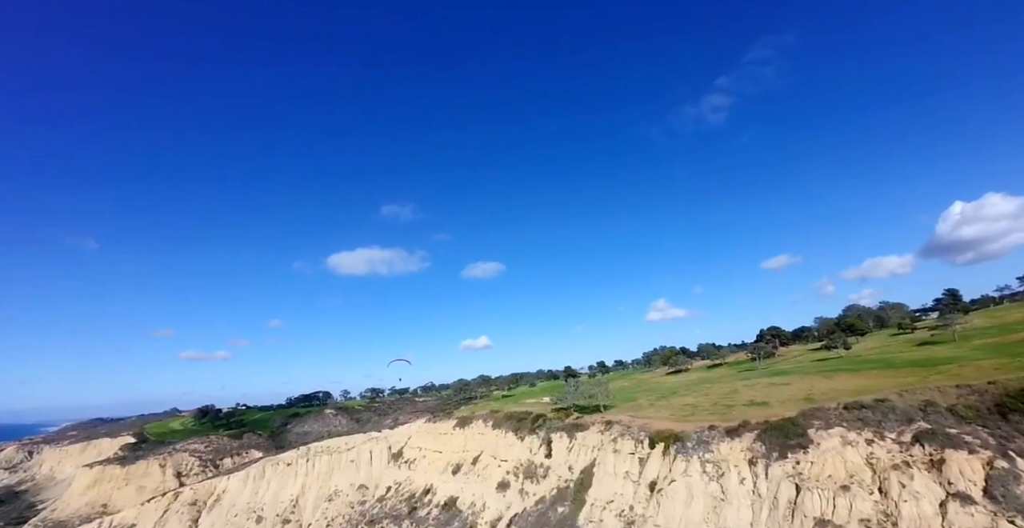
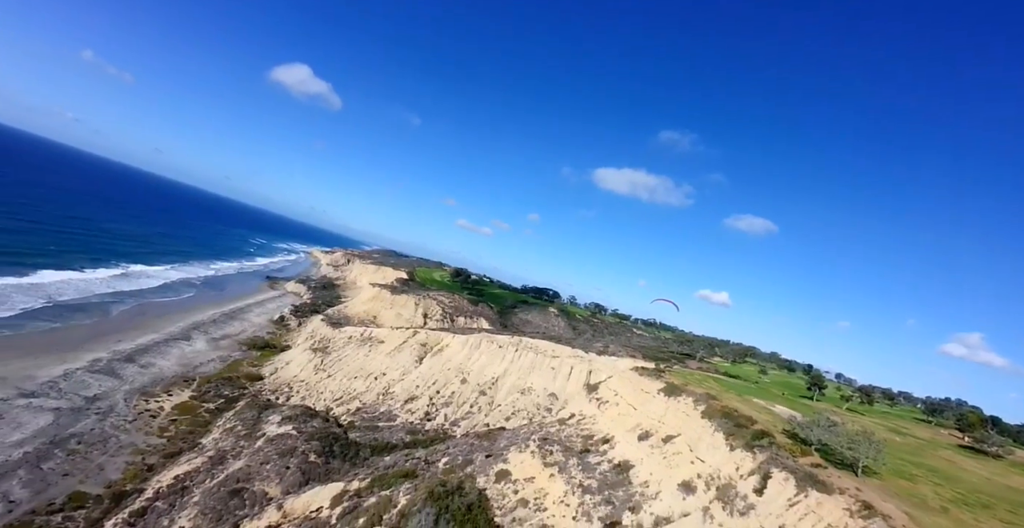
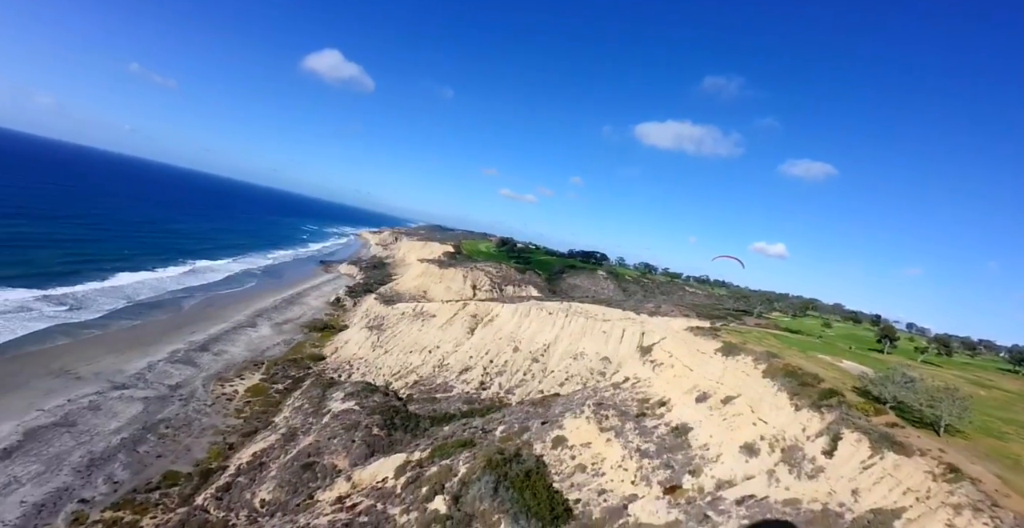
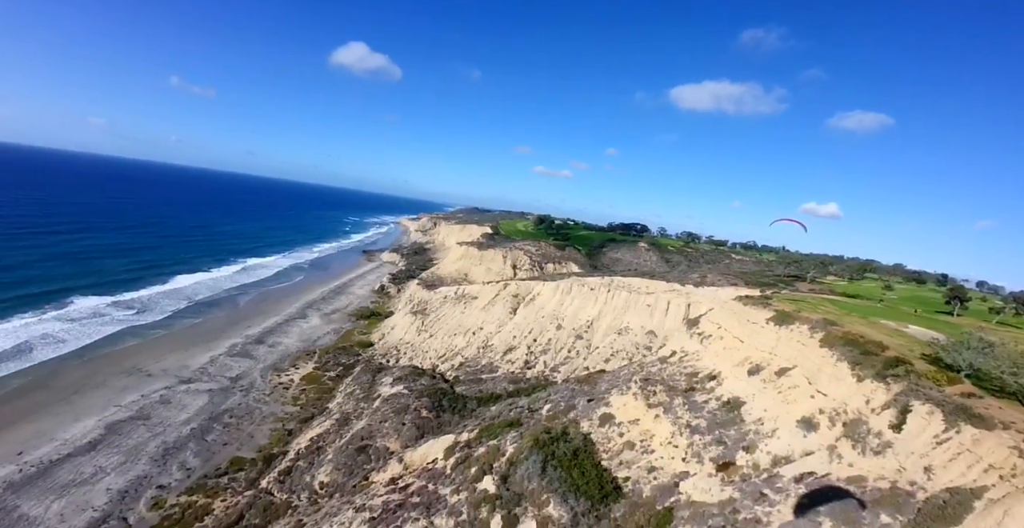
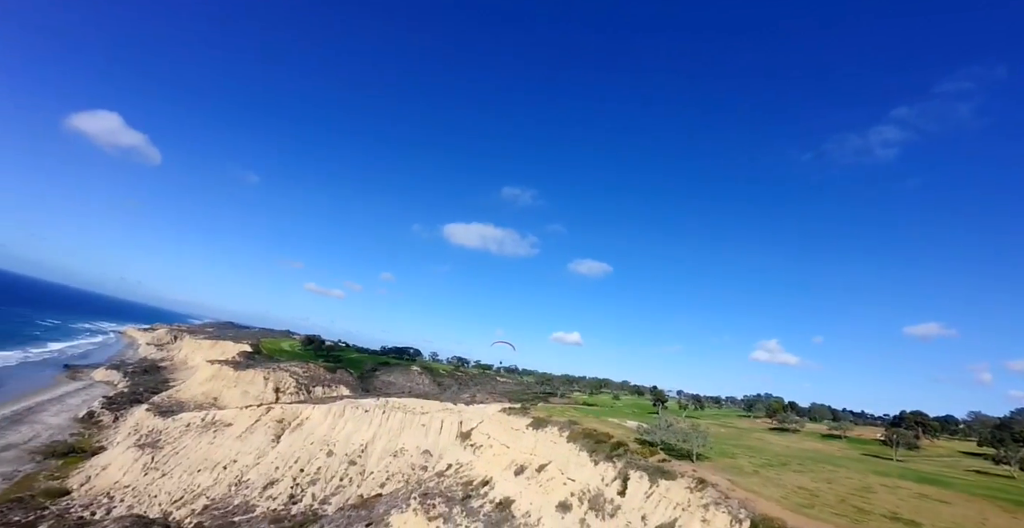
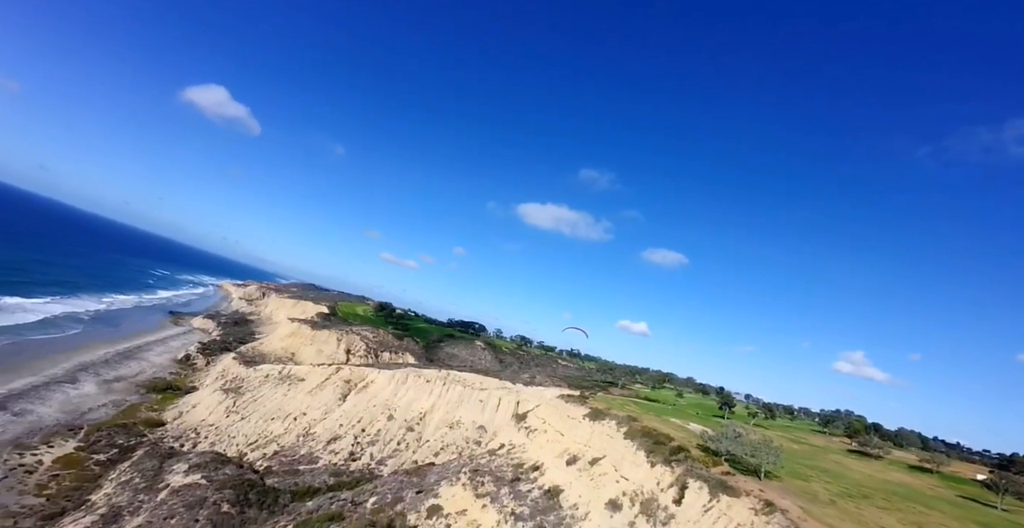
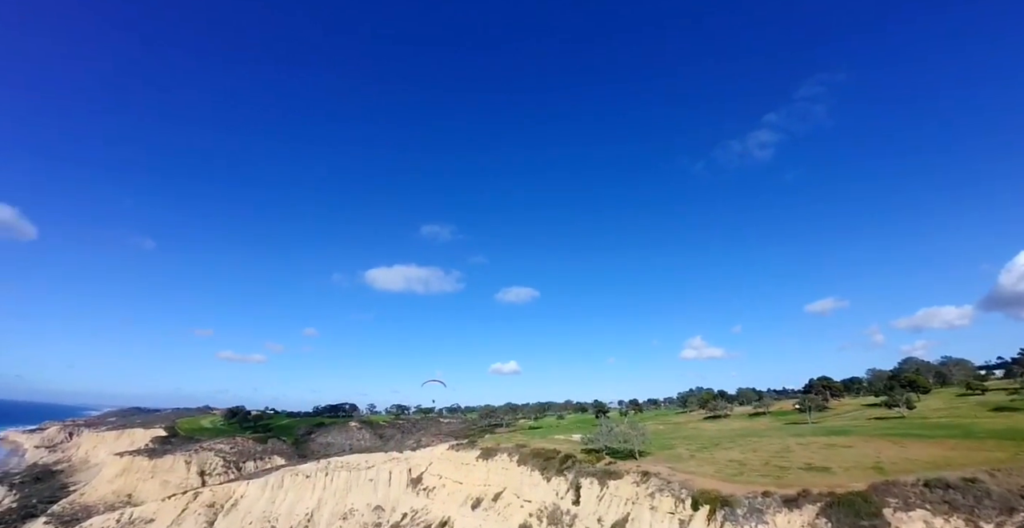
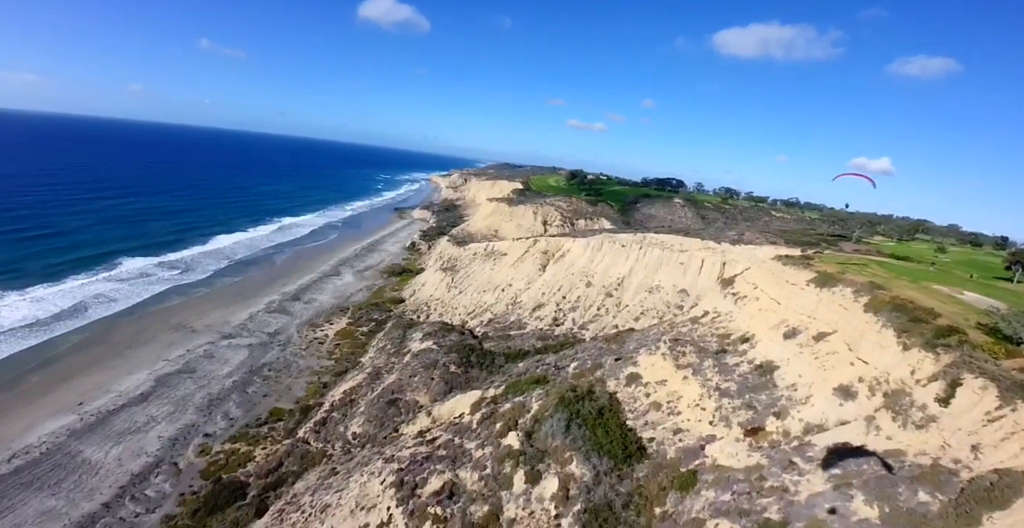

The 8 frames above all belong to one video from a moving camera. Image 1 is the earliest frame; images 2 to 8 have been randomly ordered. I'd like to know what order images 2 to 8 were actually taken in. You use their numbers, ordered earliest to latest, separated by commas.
7, 5, 6, 2, 3, 4, 8
